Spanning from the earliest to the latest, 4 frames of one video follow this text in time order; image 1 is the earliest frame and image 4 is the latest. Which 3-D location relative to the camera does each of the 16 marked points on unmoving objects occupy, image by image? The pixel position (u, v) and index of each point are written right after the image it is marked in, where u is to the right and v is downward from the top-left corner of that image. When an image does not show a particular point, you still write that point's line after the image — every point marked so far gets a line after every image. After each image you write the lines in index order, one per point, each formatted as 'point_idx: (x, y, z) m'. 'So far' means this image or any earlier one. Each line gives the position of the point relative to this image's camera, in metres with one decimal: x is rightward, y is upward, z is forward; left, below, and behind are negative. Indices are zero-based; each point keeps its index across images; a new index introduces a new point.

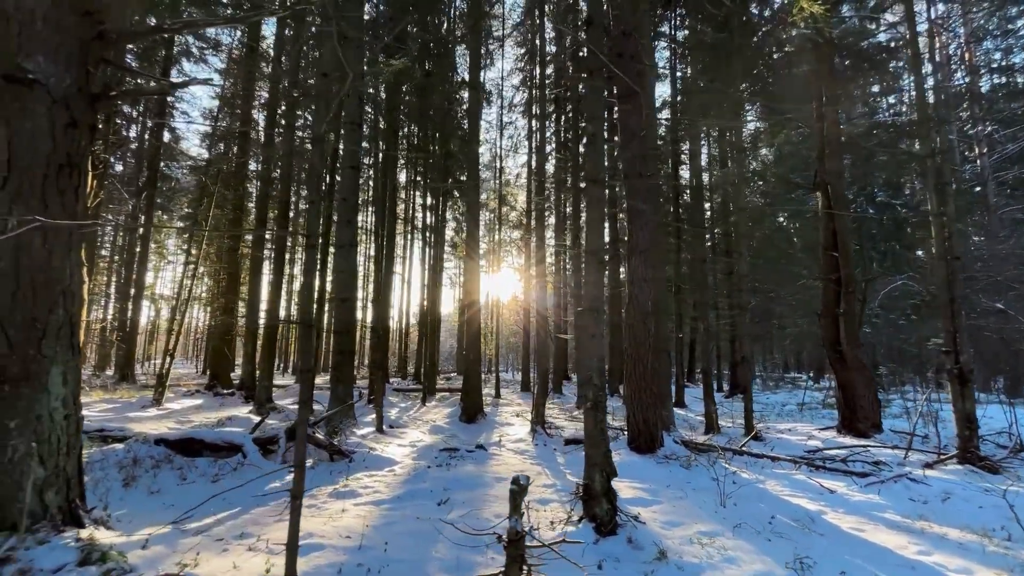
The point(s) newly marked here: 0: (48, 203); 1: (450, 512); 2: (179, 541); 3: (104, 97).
0: (-2.7, +0.5, +3.1) m
1: (-0.6, -2.0, +4.7) m
2: (-2.3, -1.8, +3.6) m
3: (-2.6, +1.2, +3.3) m
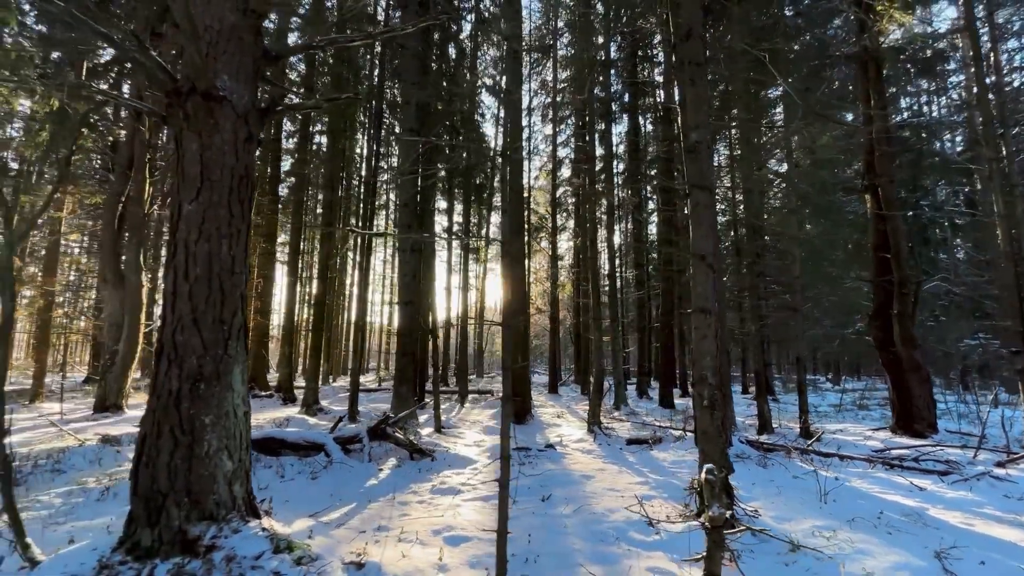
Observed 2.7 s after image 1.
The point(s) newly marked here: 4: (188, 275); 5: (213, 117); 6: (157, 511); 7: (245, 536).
0: (-1.7, +0.5, +3.3) m
1: (+0.4, -2.0, +4.8) m
2: (-1.3, -1.8, +3.8) m
3: (-1.6, +1.2, +3.5) m
4: (-1.9, +0.1, +3.1) m
5: (-1.8, +1.0, +3.2) m
6: (-2.0, -1.3, +3.0) m
7: (-1.6, -1.4, +3.0) m
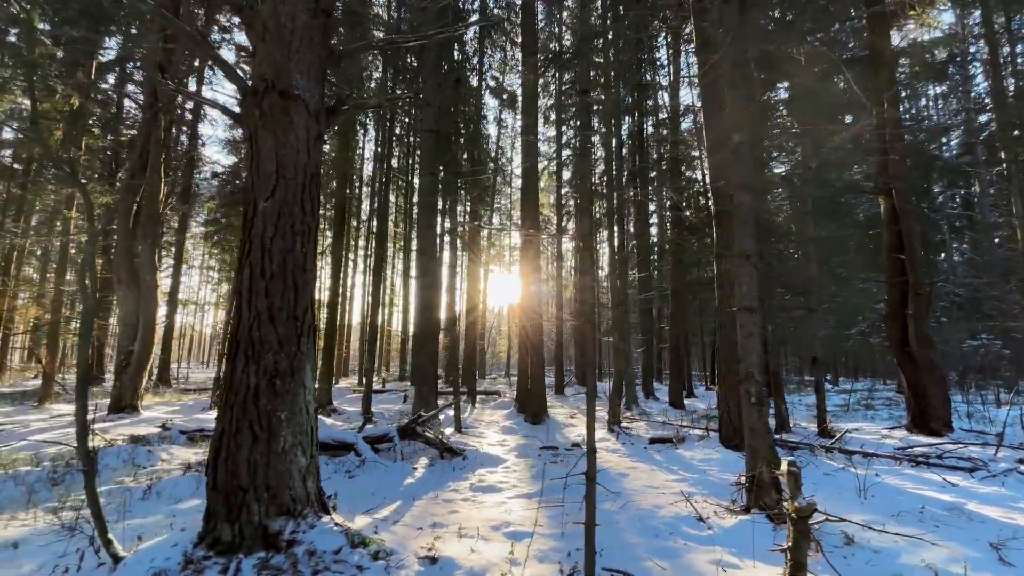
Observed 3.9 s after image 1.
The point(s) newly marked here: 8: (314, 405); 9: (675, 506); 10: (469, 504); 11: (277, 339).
0: (-1.3, +0.5, +3.3) m
1: (+0.9, -2.0, +4.9) m
2: (-0.9, -1.8, +3.8) m
3: (-1.2, +1.2, +3.5) m
4: (-1.5, +0.1, +3.1) m
5: (-1.4, +1.1, +3.2) m
6: (-1.6, -1.2, +3.0) m
7: (-1.1, -1.4, +3.1) m
8: (-1.3, -0.7, +3.4) m
9: (+1.5, -1.9, +4.7) m
10: (-0.4, -2.0, +4.8) m
11: (-1.4, -0.3, +3.1) m
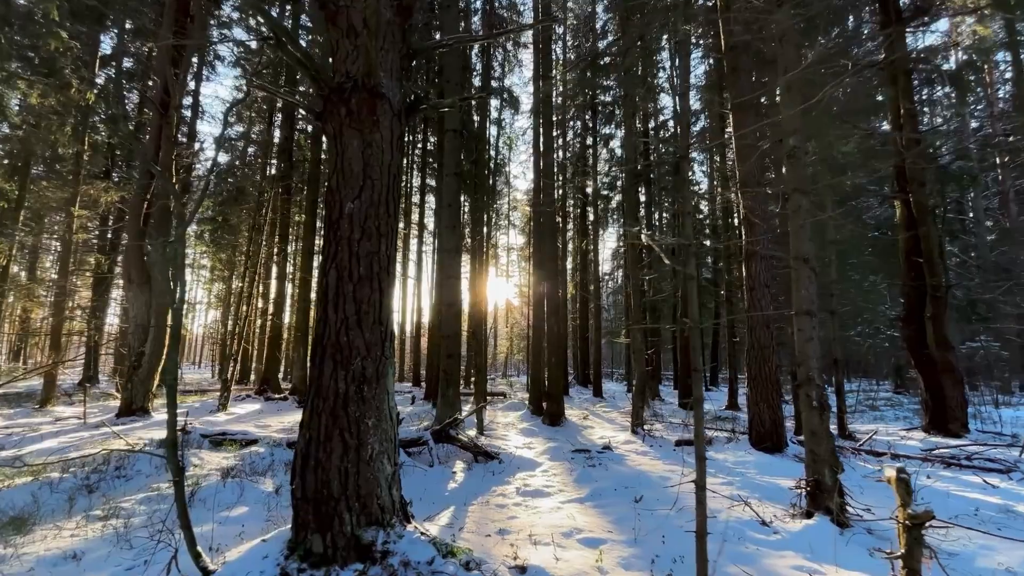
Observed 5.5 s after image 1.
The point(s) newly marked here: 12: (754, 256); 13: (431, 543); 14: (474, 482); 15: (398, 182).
0: (-0.8, +0.5, +3.2) m
1: (+1.4, -2.0, +4.9) m
2: (-0.4, -1.8, +3.8) m
3: (-0.6, +1.2, +3.4) m
4: (-0.9, +0.1, +3.1) m
5: (-0.8, +1.0, +3.1) m
6: (-1.0, -1.3, +2.9) m
7: (-0.6, -1.4, +3.0) m
8: (-0.7, -0.8, +3.3) m
9: (+2.0, -2.0, +4.7) m
10: (+0.1, -2.0, +4.8) m
11: (-0.9, -0.3, +3.1) m
12: (+3.6, +0.5, +7.7) m
13: (-0.5, -1.5, +3.1) m
14: (-0.4, -2.2, +5.9) m
15: (-0.7, +0.7, +3.3) m
